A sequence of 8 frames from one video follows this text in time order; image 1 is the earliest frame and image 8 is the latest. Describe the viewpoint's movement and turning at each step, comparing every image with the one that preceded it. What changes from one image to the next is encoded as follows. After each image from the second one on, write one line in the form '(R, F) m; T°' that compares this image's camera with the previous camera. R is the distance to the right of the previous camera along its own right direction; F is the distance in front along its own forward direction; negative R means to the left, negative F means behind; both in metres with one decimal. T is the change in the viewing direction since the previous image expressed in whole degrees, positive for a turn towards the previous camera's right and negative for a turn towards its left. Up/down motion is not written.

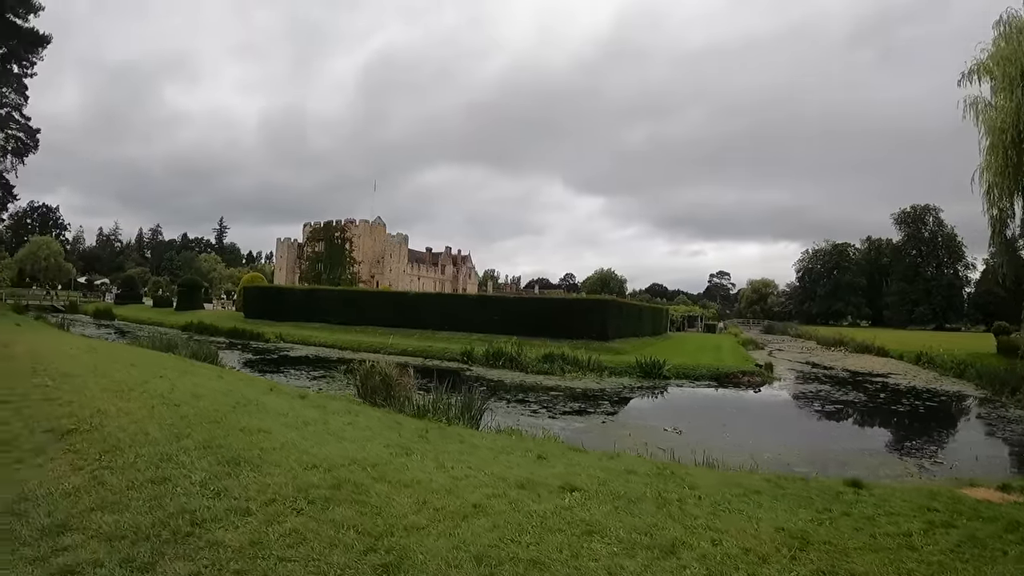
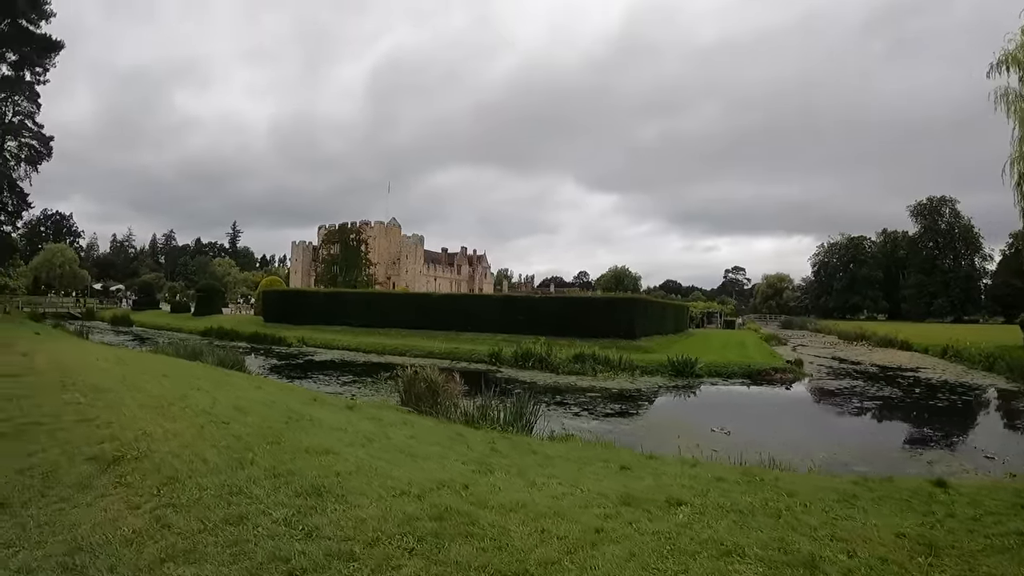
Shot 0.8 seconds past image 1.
(-0.6, +0.6) m; -1°
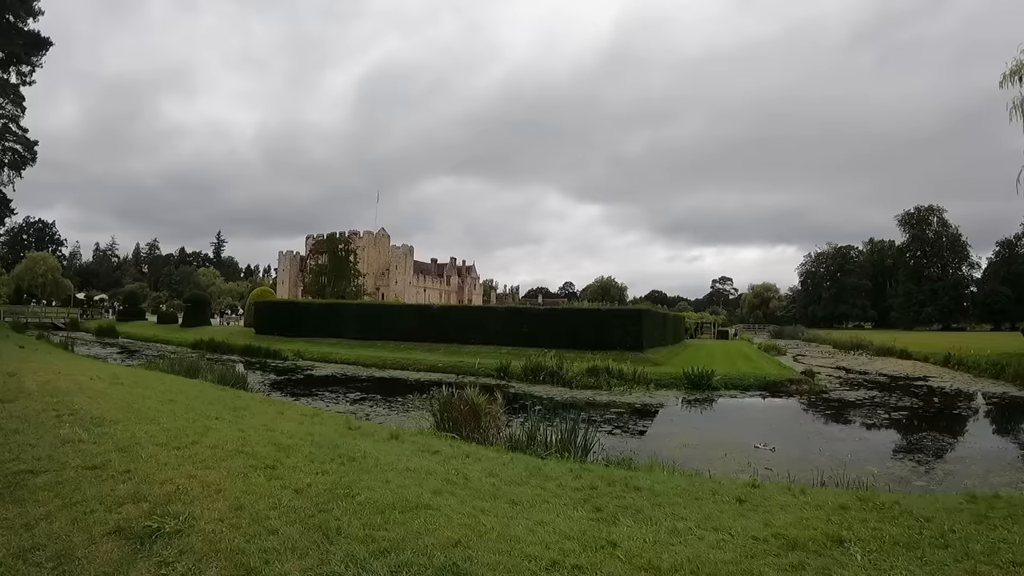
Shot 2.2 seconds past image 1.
(-0.9, +0.9) m; +2°
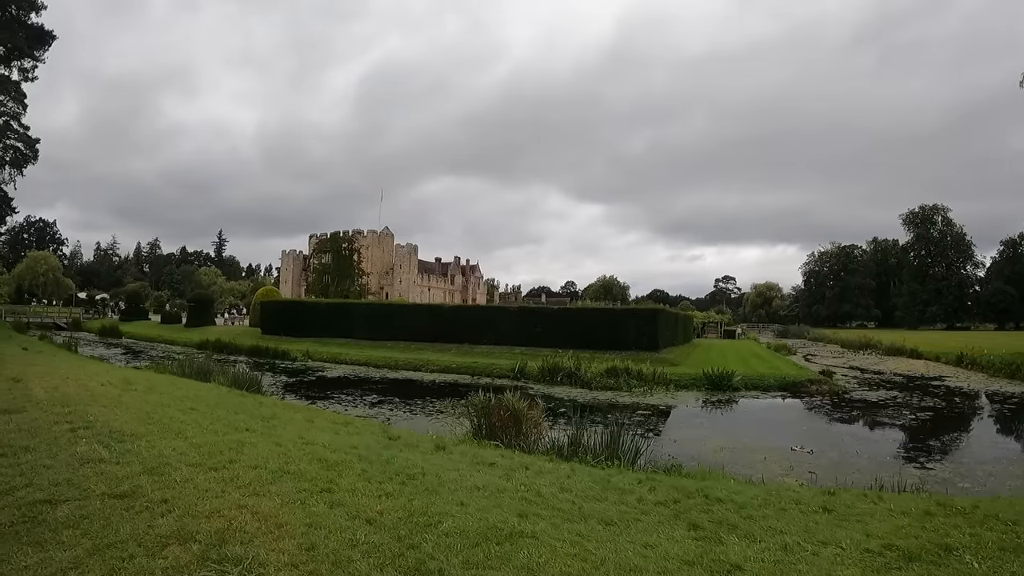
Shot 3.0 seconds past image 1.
(-0.6, +0.5) m; 0°
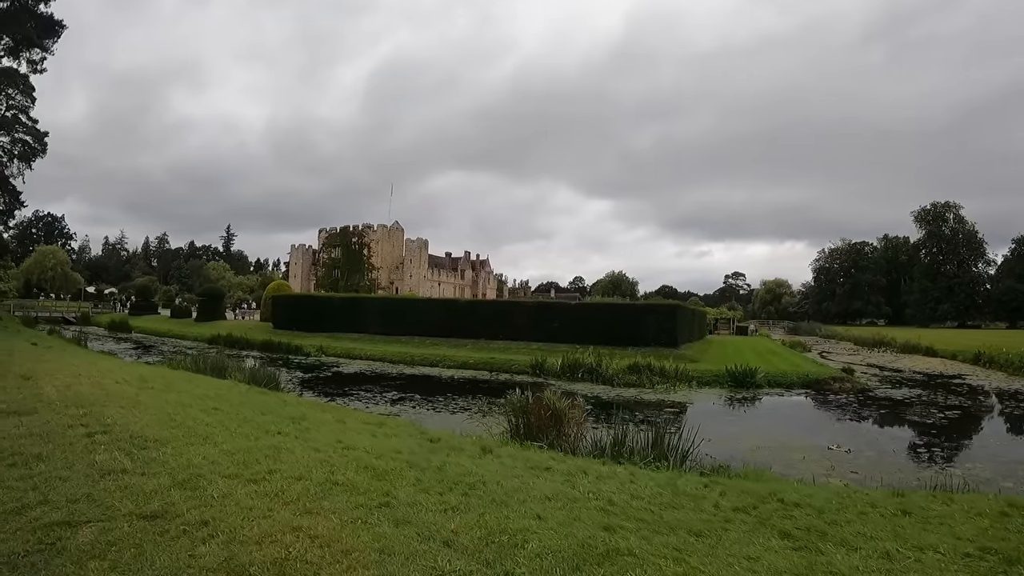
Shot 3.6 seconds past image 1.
(-0.4, +0.5) m; -1°
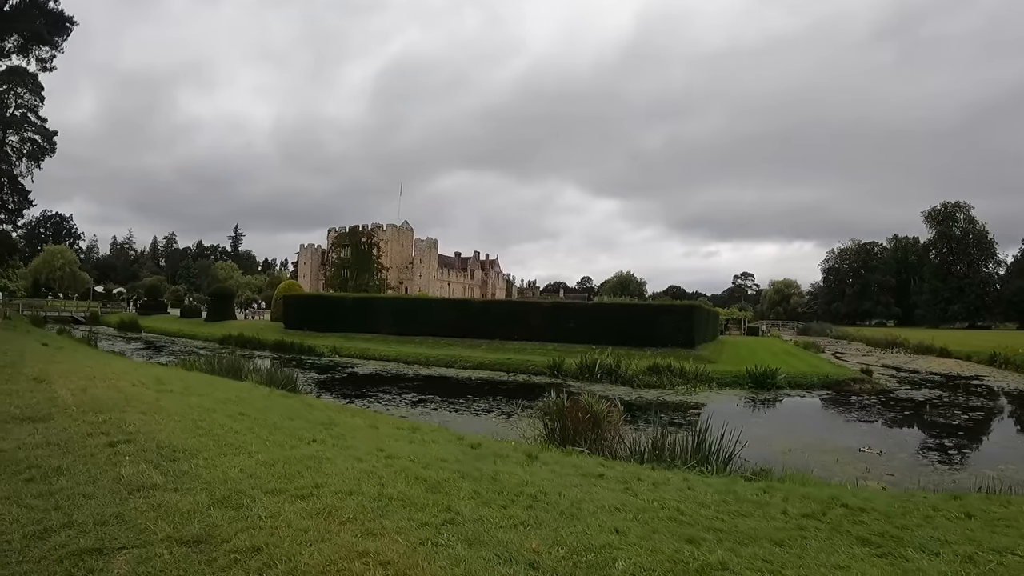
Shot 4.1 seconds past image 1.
(-0.4, +0.3) m; -1°
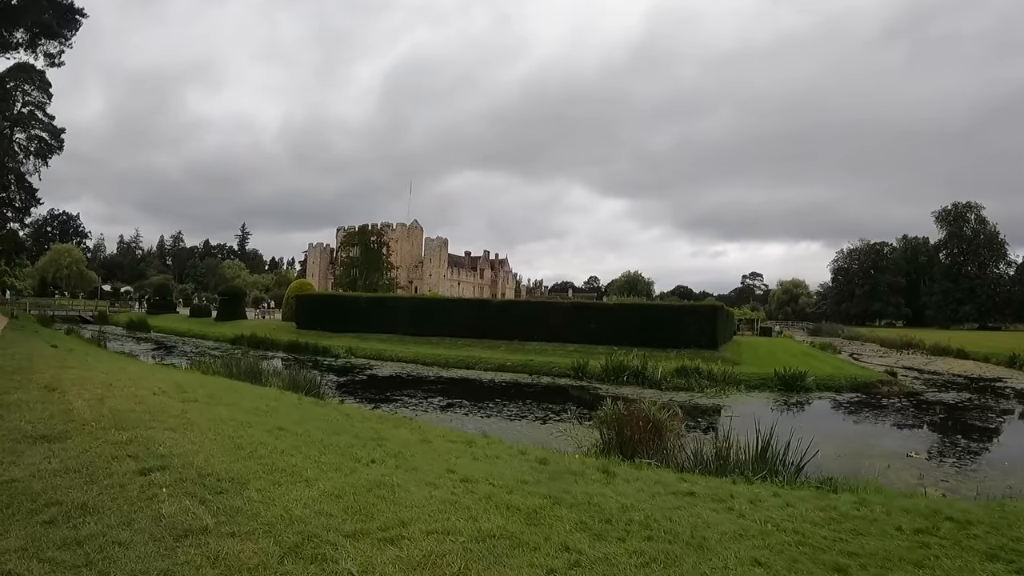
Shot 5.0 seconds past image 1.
(-0.6, +0.6) m; 0°
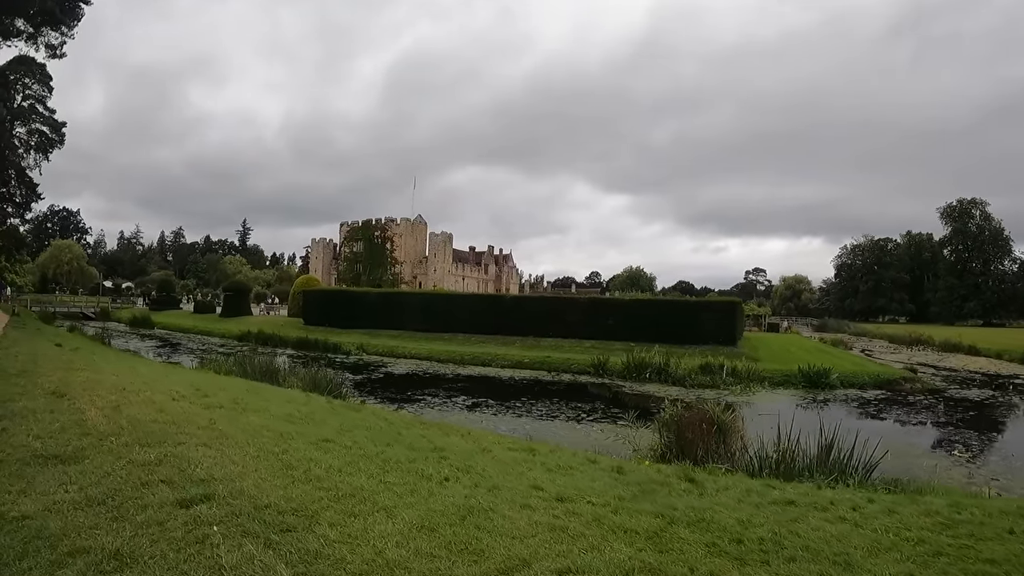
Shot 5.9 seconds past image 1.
(-0.5, +0.5) m; 0°
